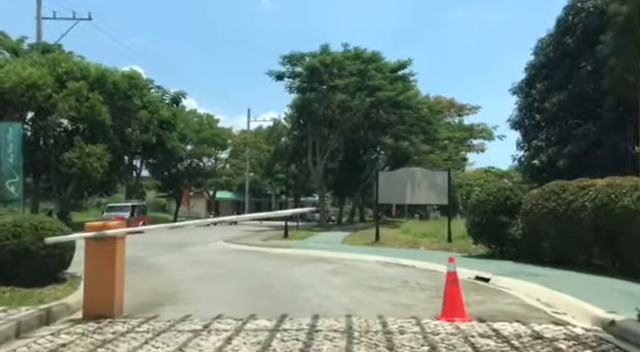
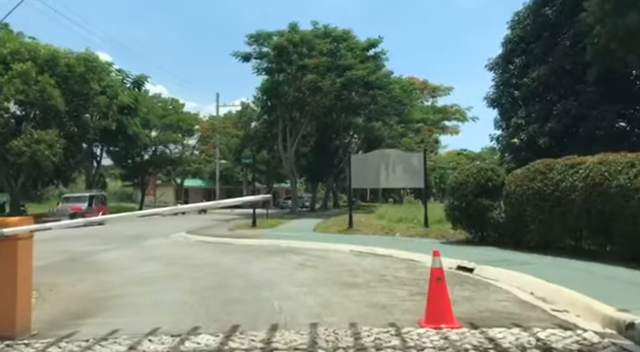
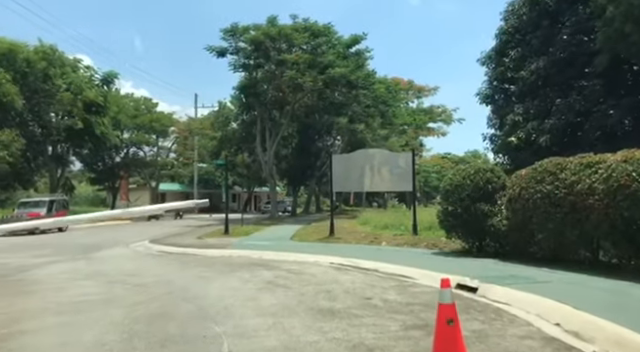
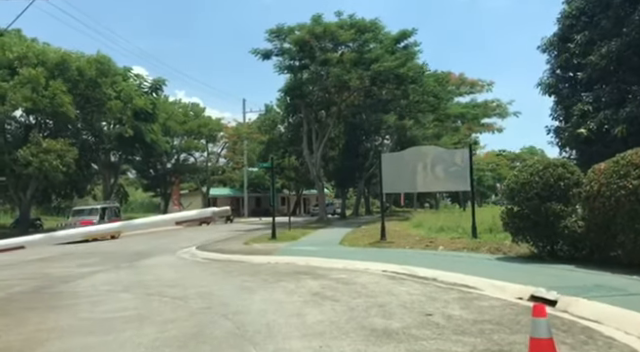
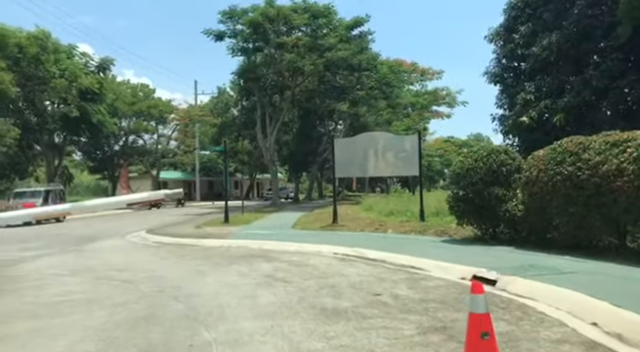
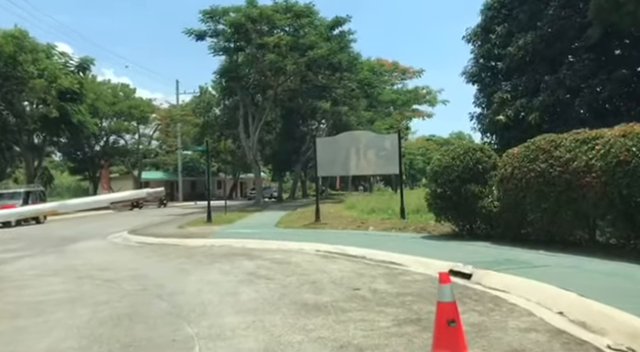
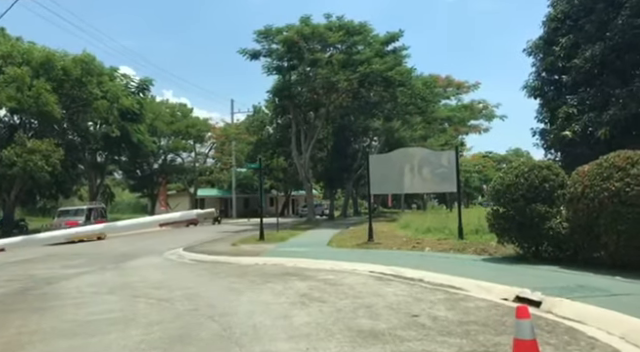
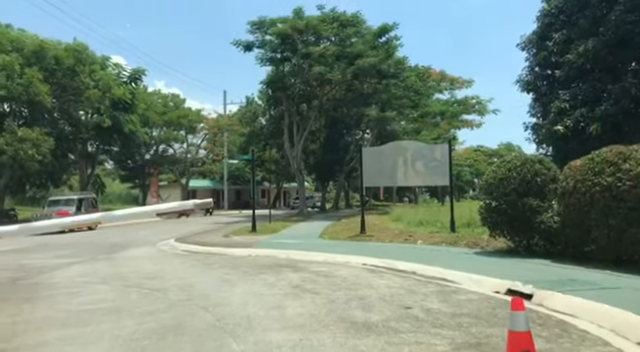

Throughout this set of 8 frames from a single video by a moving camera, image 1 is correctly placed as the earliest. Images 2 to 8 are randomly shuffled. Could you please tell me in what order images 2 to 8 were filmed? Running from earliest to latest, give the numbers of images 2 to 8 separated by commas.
2, 3, 6, 5, 8, 4, 7
